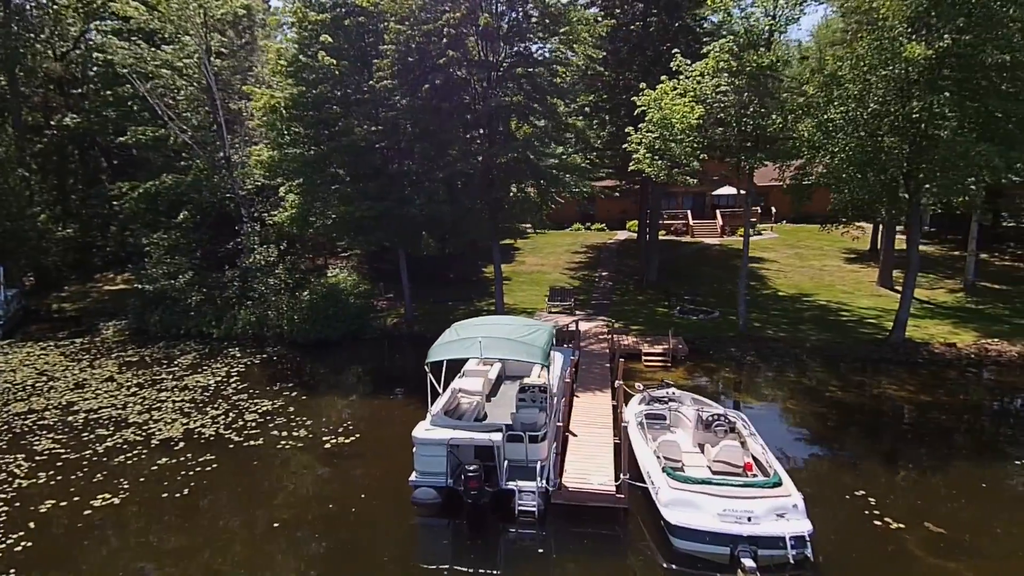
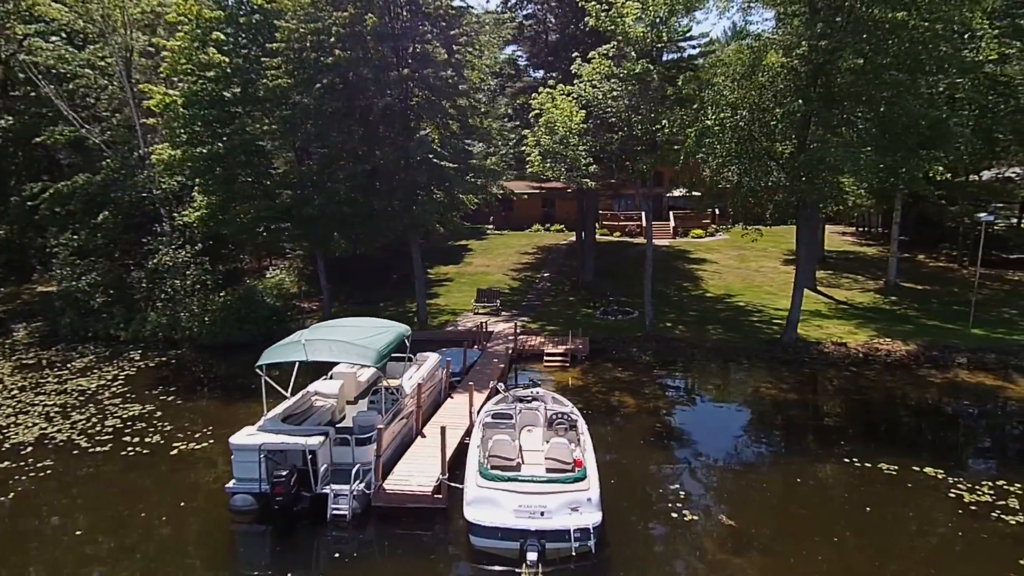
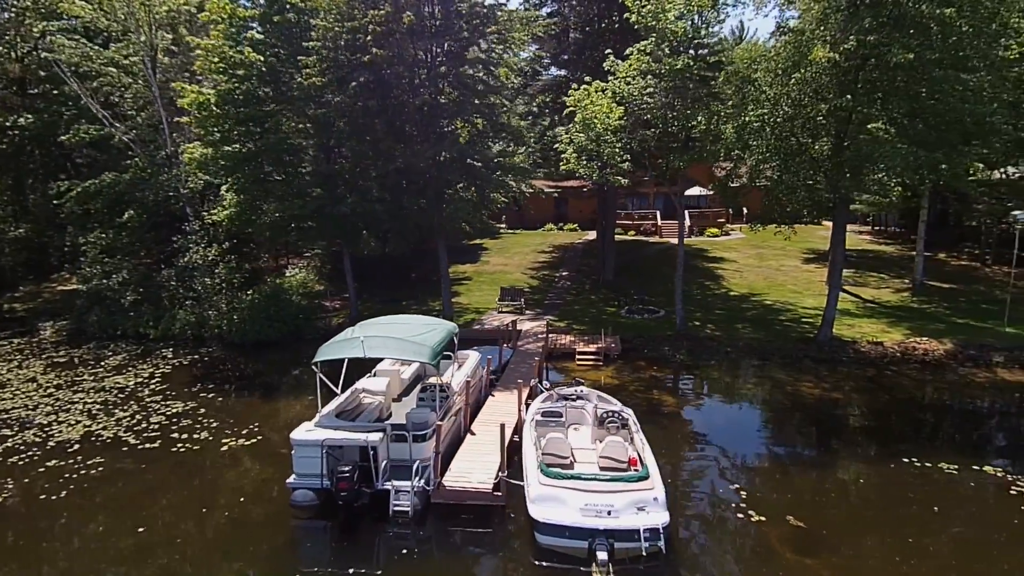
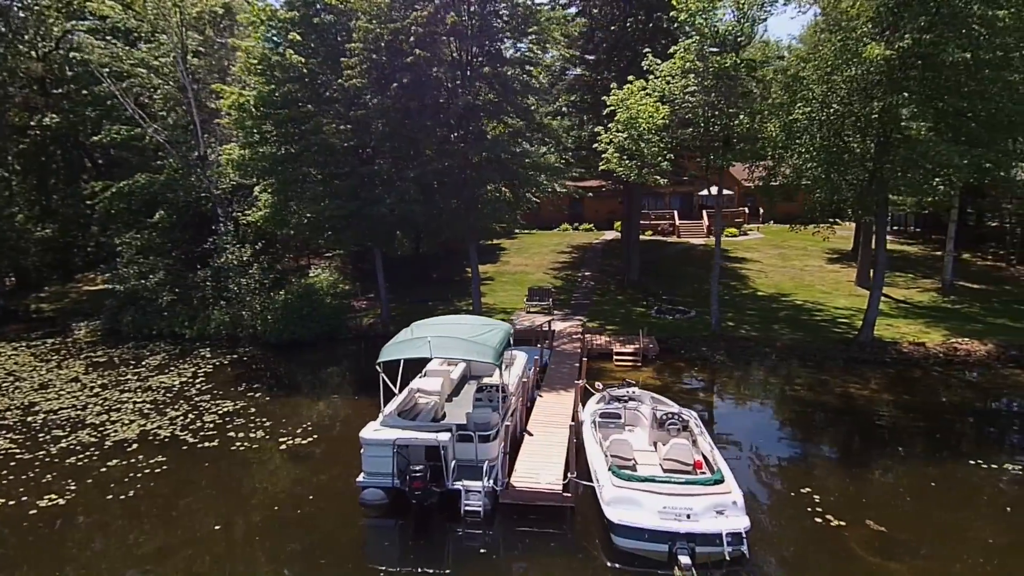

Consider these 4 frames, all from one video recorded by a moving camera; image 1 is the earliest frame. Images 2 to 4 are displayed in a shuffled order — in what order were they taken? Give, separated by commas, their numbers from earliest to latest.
4, 3, 2
